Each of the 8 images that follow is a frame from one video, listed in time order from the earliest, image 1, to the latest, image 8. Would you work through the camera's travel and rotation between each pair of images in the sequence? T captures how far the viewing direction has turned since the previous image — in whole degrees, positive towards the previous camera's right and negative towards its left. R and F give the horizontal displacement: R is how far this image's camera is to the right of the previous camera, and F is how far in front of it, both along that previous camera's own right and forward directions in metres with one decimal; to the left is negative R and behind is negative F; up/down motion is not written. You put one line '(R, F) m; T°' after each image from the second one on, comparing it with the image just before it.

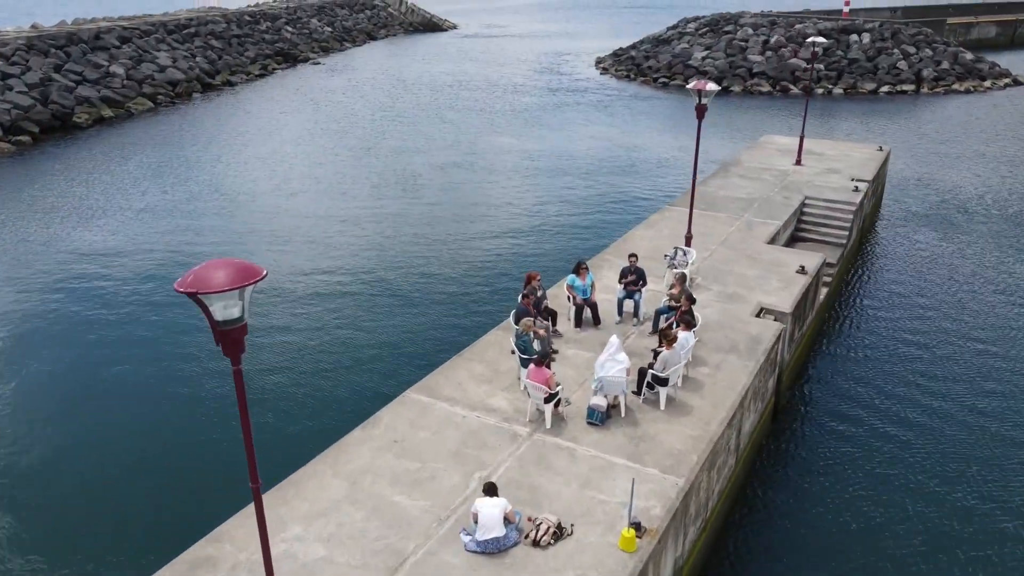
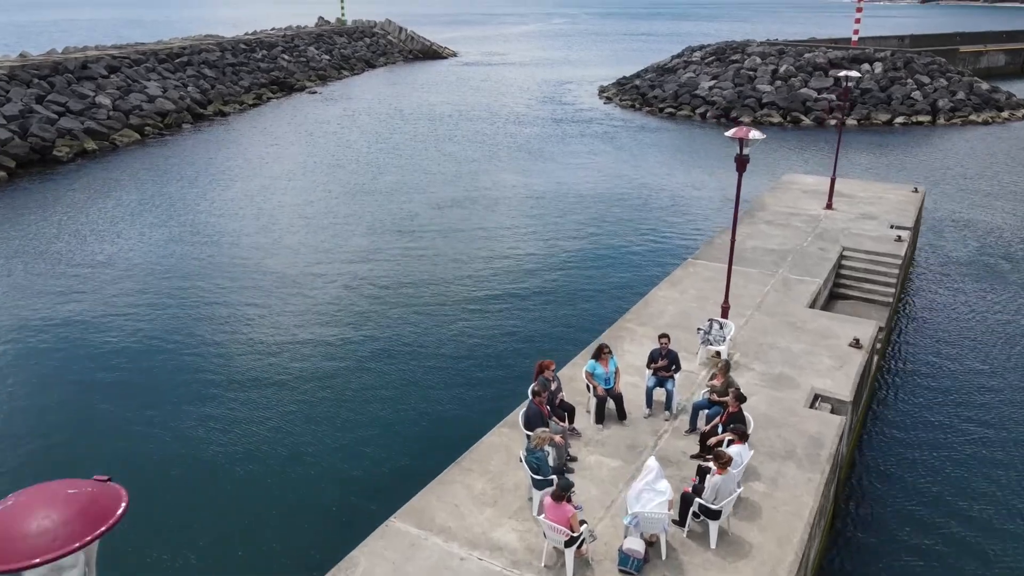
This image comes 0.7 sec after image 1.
(-0.1, +1.2) m; 0°
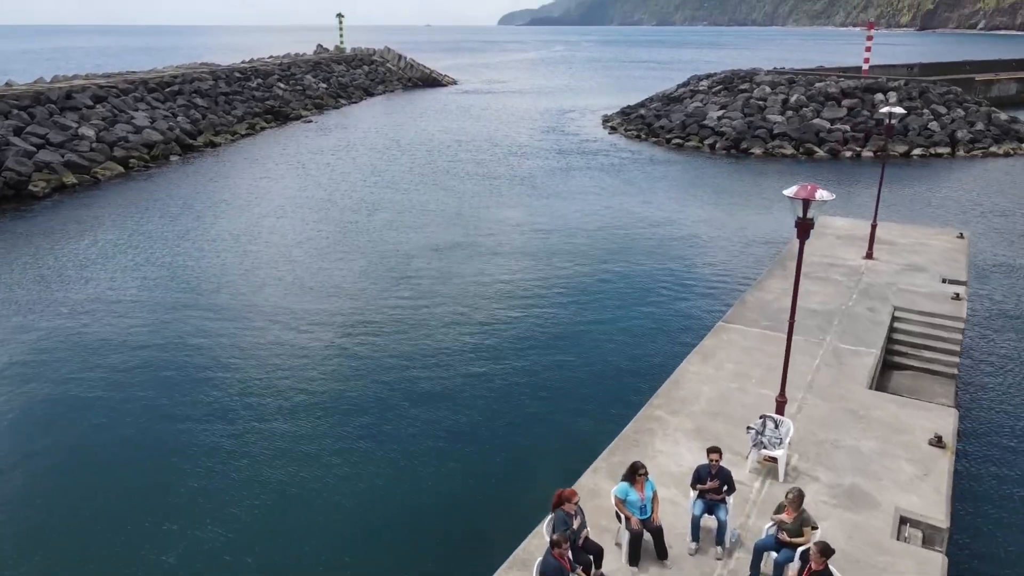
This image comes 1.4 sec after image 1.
(-0.1, +1.3) m; 0°
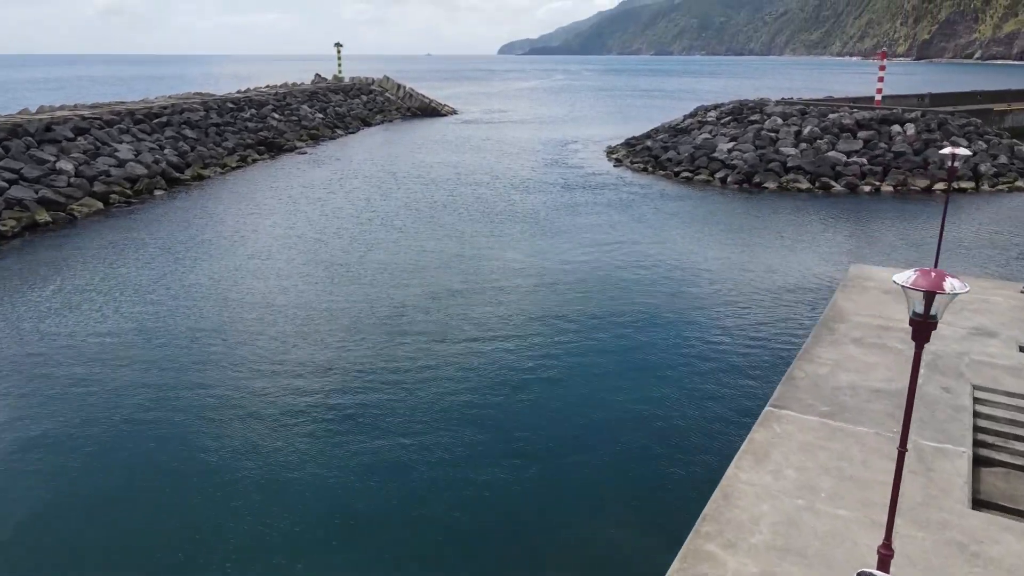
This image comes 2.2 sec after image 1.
(-0.1, +1.5) m; 0°
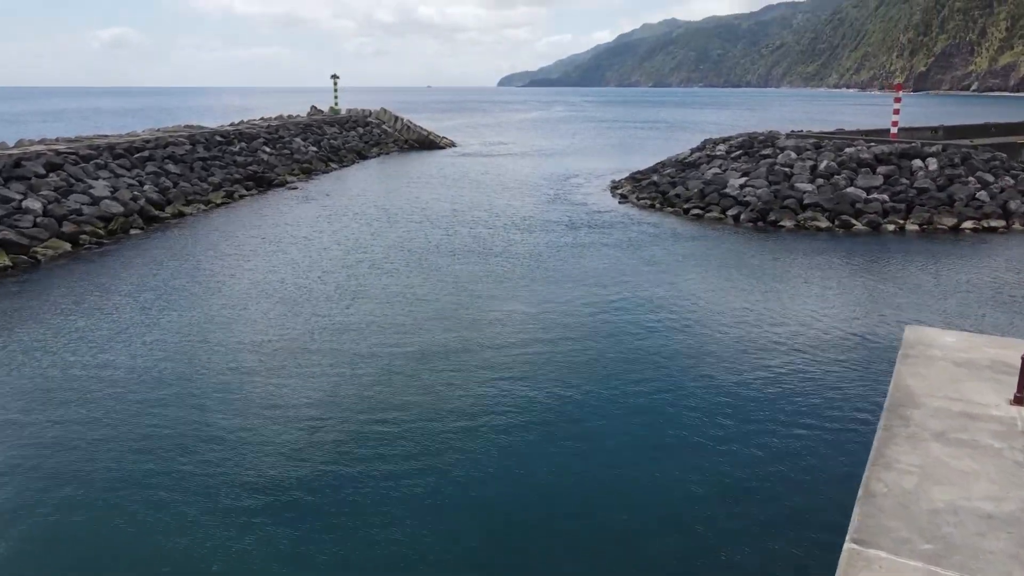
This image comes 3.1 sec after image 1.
(0.0, +1.7) m; 0°
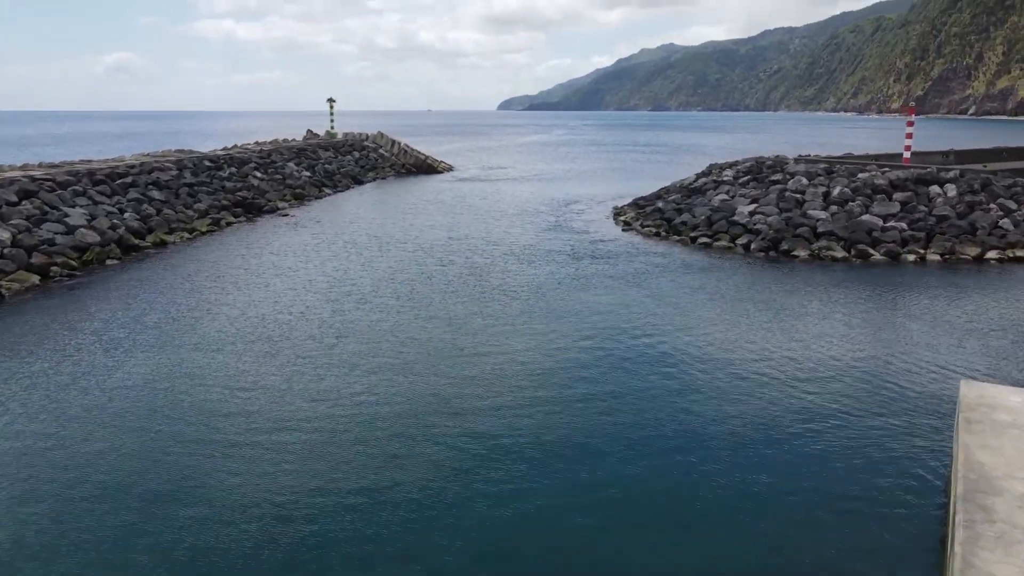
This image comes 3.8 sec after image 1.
(0.0, +1.4) m; 0°
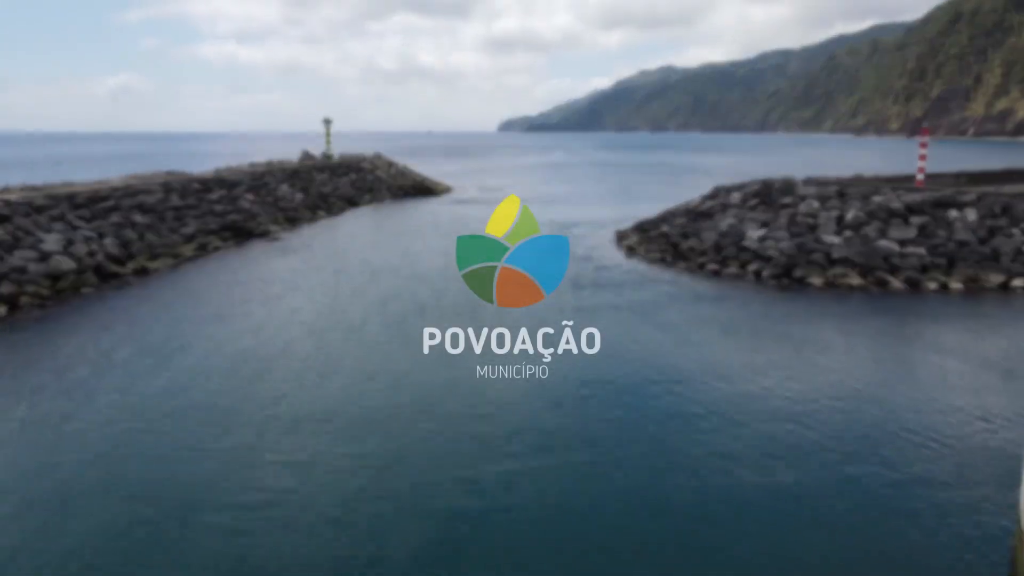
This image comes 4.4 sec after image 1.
(0.0, +1.3) m; 0°
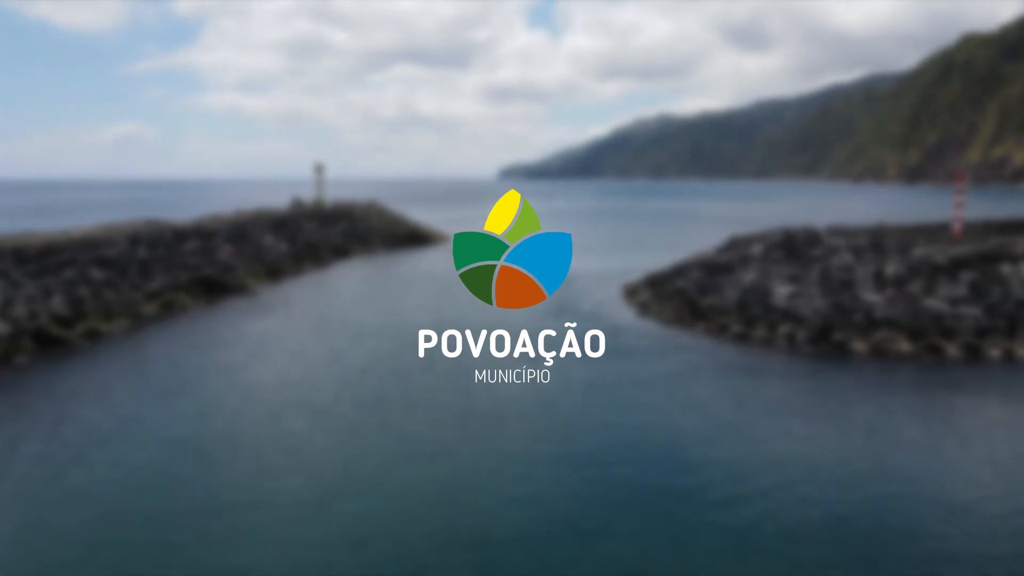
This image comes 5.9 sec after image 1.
(0.0, +2.8) m; 0°
